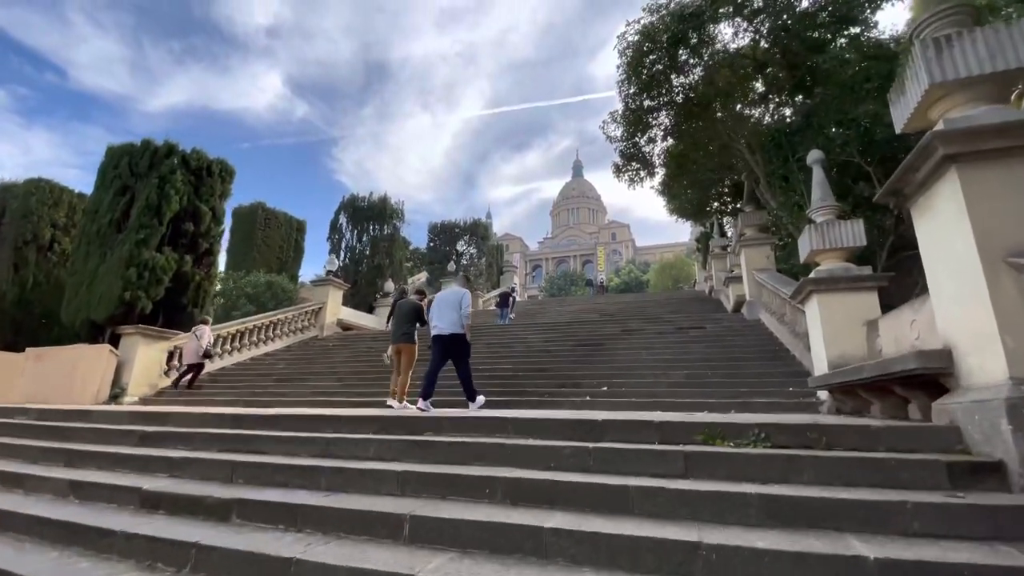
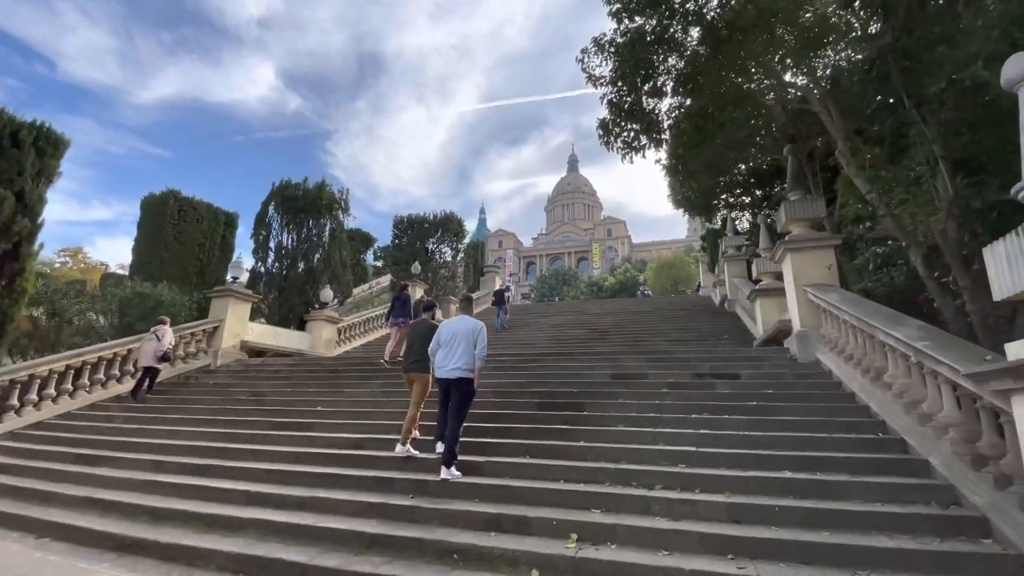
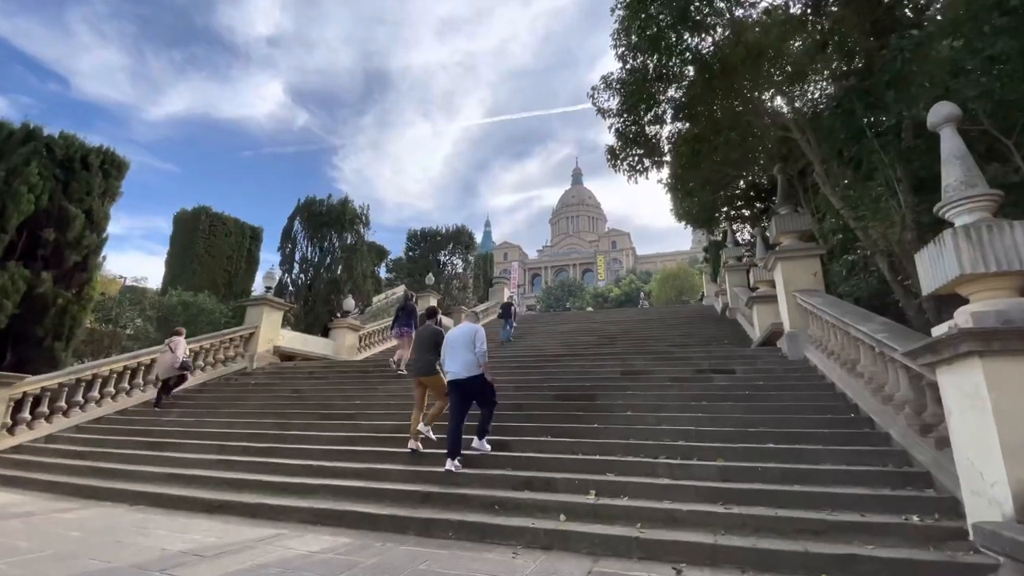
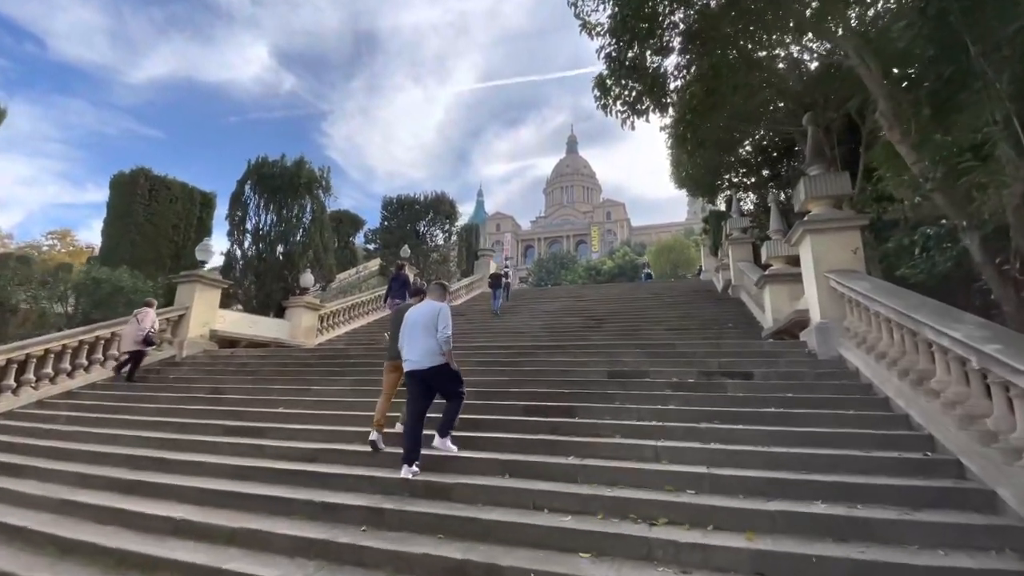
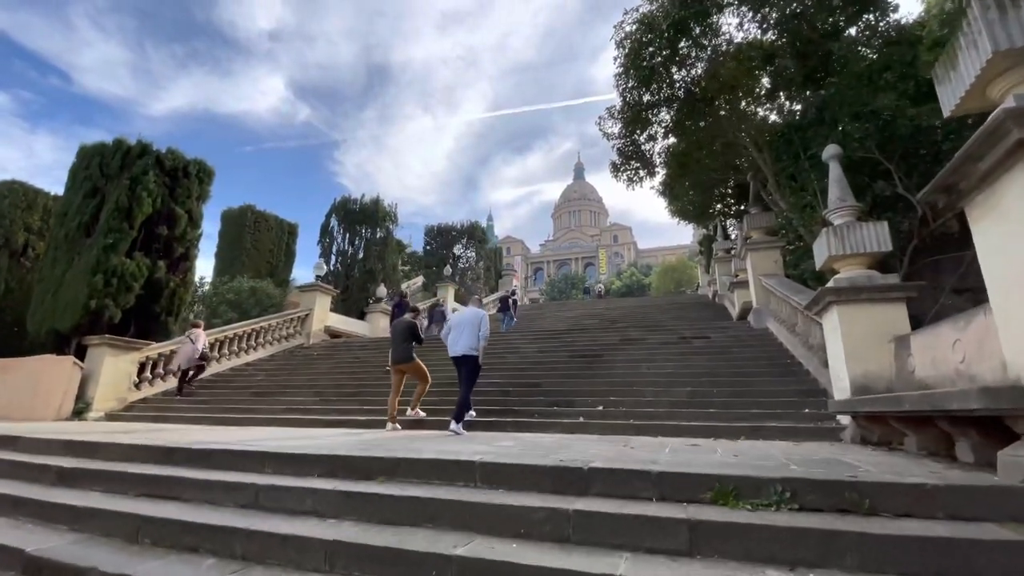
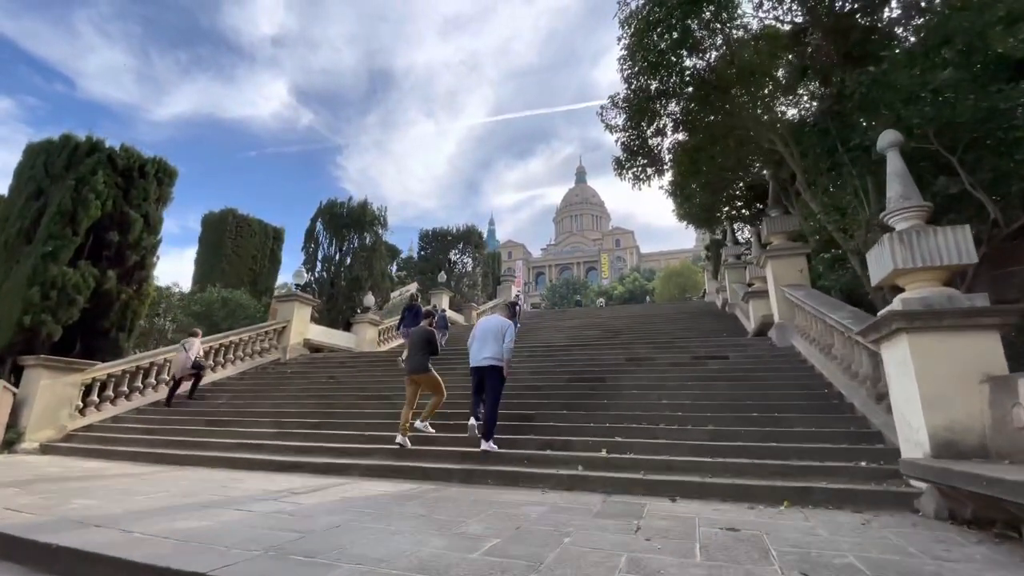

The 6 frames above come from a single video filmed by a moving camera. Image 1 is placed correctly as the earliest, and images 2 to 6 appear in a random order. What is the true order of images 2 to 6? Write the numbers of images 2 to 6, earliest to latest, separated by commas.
5, 6, 3, 2, 4
